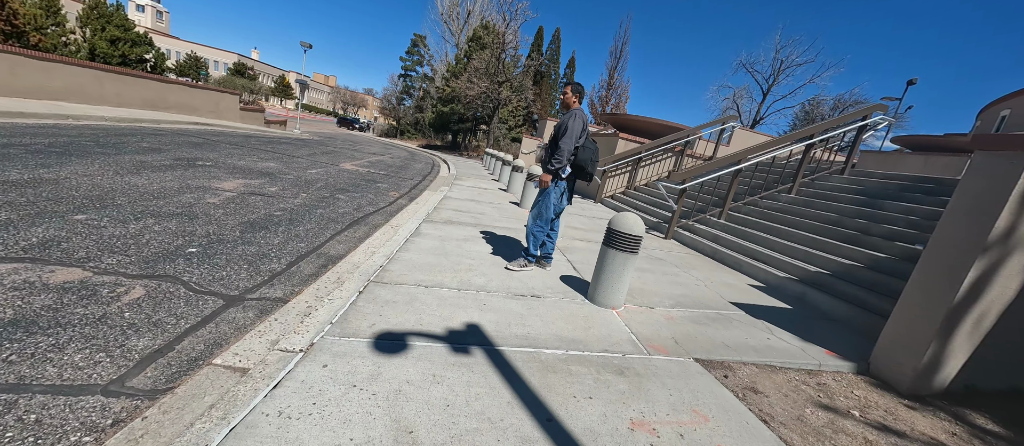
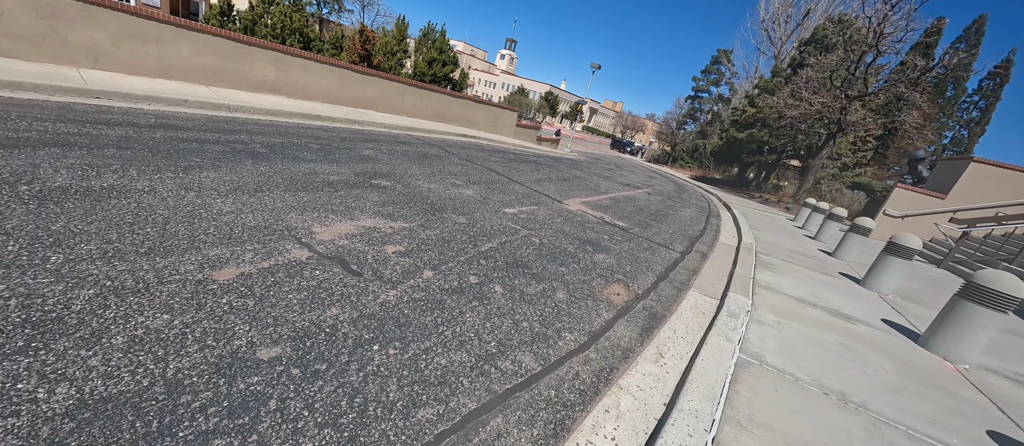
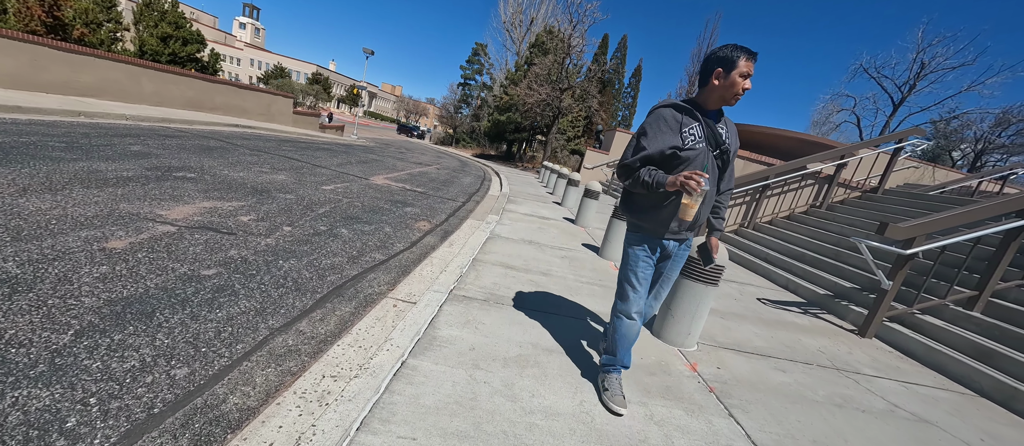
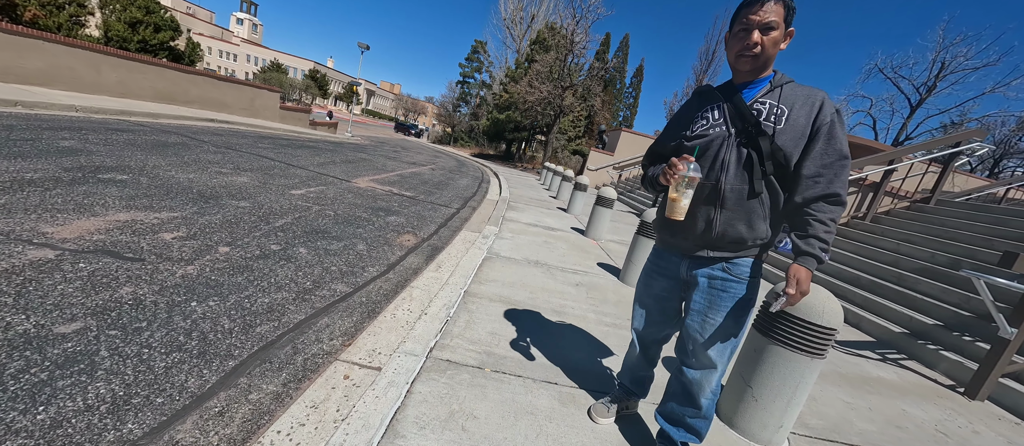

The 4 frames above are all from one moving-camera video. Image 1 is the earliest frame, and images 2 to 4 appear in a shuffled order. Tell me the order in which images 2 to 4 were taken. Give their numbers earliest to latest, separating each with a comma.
3, 4, 2
